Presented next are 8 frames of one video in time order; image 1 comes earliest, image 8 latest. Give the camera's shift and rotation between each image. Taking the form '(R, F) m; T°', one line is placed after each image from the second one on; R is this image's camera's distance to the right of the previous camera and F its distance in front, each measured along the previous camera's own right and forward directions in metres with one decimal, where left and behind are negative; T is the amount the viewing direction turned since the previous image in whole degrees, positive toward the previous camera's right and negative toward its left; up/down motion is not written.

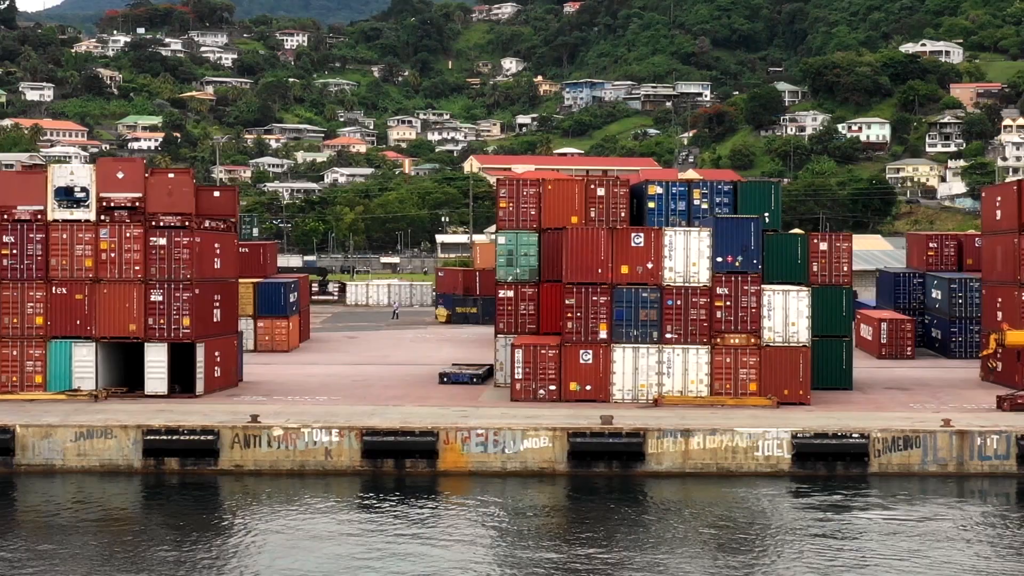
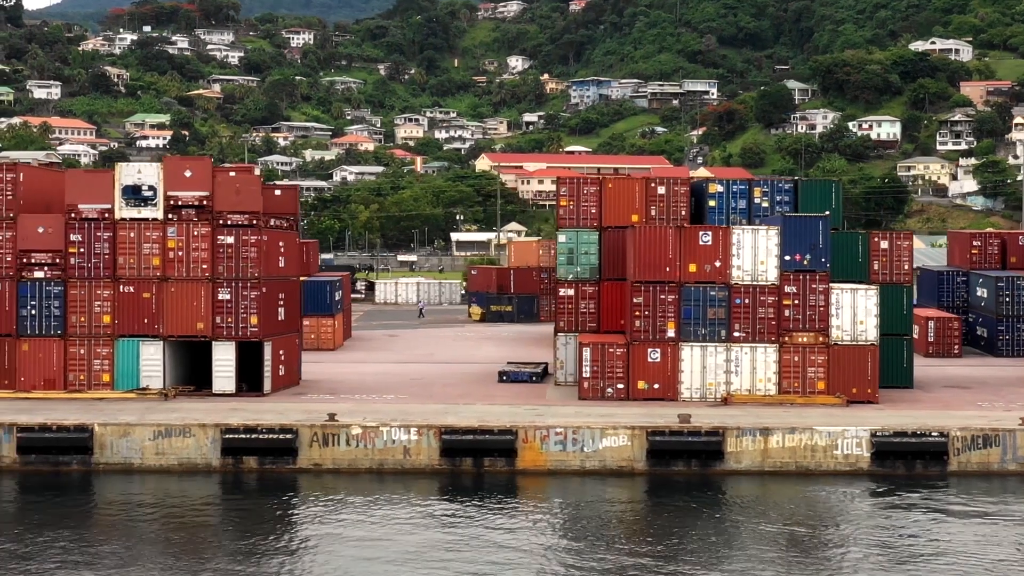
(-1.2, 0.0) m; 0°
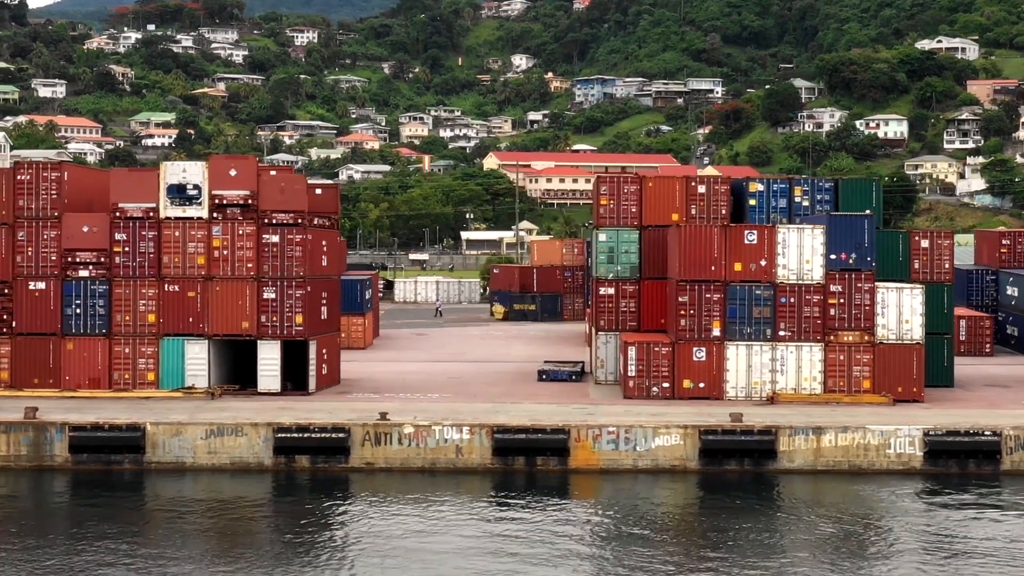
(-0.8, 0.0) m; 0°
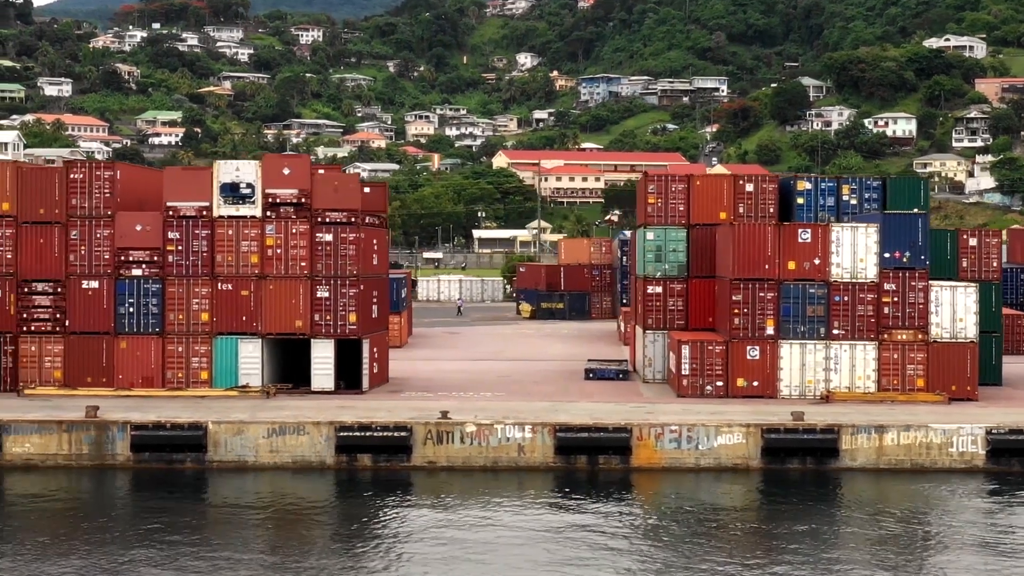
(-1.0, 0.0) m; 0°
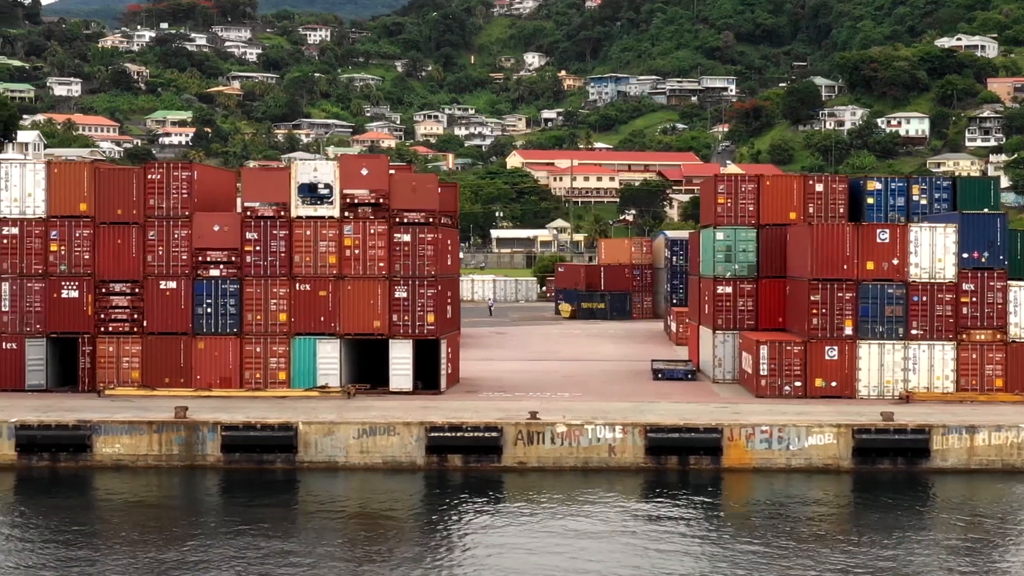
(-1.4, 0.0) m; 0°
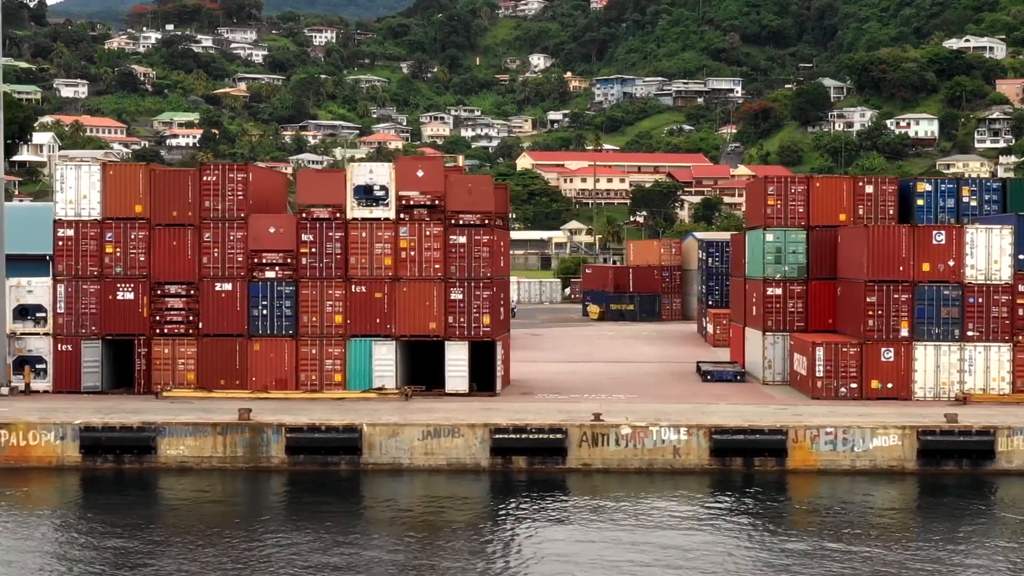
(-1.0, 0.0) m; 0°
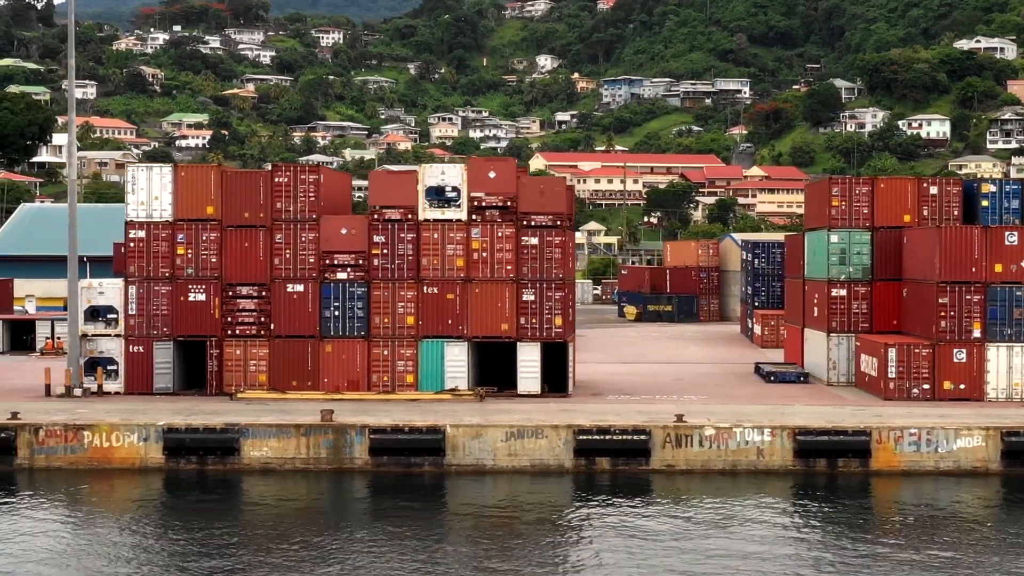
(-1.3, 0.0) m; 0°
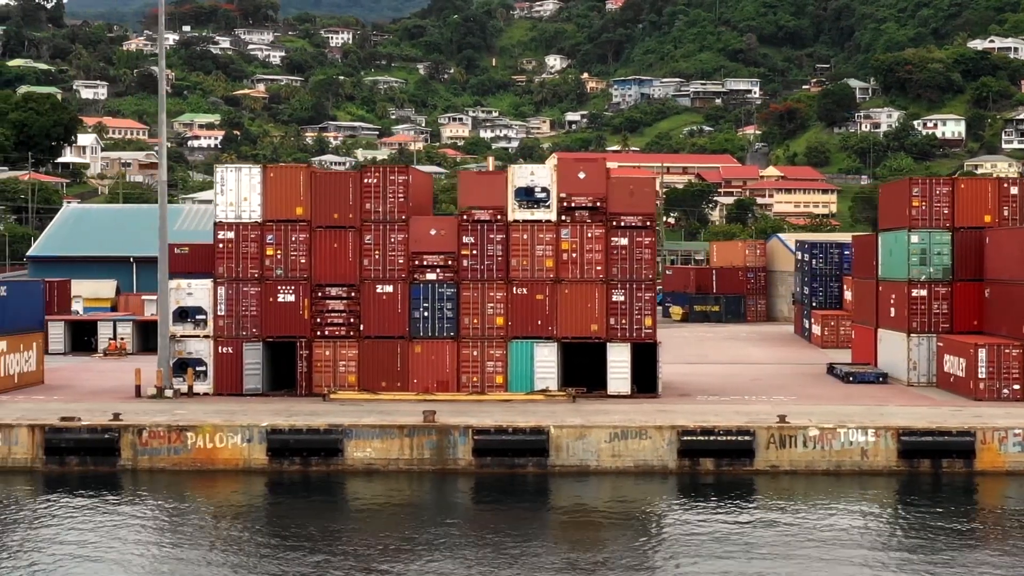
(-1.6, 0.0) m; 0°
